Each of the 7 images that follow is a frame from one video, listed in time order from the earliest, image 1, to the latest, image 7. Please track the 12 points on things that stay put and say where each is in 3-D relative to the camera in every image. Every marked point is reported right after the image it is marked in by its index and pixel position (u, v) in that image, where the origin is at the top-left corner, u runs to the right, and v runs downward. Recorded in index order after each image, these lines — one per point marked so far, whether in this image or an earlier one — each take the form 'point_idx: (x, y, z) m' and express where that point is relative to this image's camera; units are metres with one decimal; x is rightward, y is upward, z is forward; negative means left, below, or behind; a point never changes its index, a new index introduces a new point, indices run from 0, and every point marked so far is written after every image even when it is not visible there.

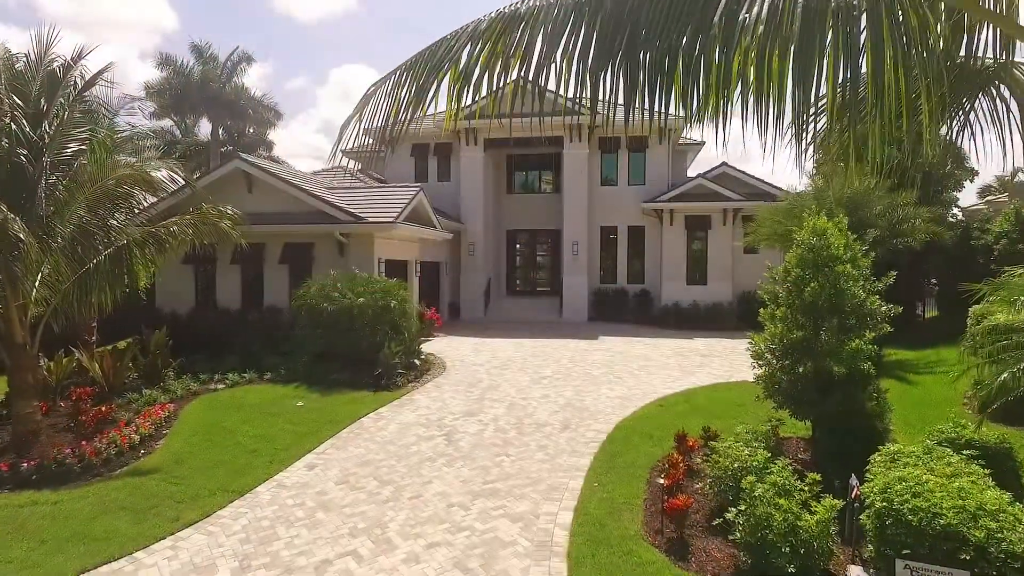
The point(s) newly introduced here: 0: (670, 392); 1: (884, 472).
0: (+3.6, -2.4, +12.6) m
1: (+4.0, -2.0, +5.8) m
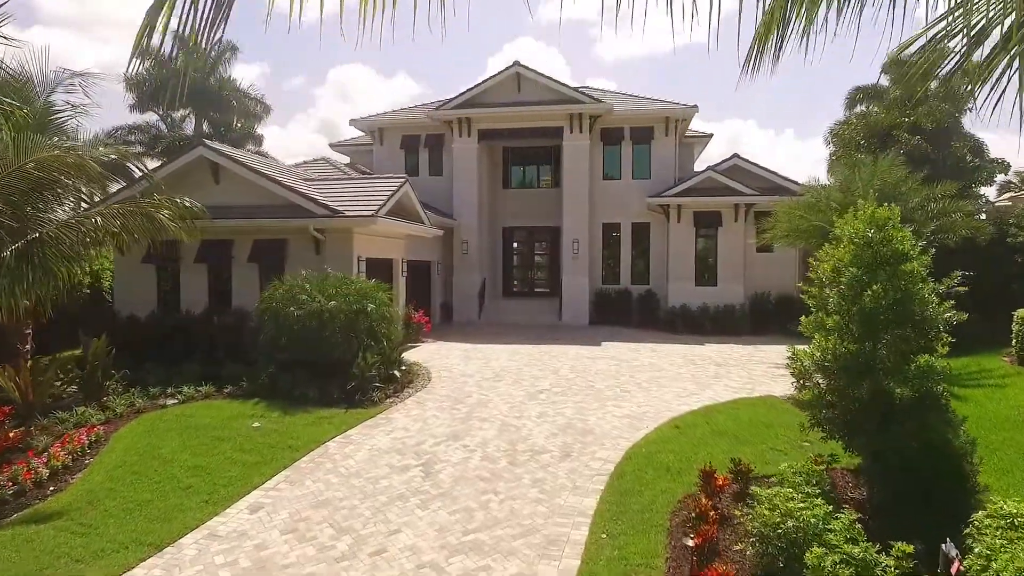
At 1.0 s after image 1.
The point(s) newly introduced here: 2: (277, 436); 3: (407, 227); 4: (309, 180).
0: (+3.4, -2.4, +10.9) m
1: (+3.8, -2.0, +4.2) m
2: (-4.1, -2.6, +9.6) m
3: (-3.1, +1.8, +16.6) m
4: (-6.3, +3.3, +16.9) m
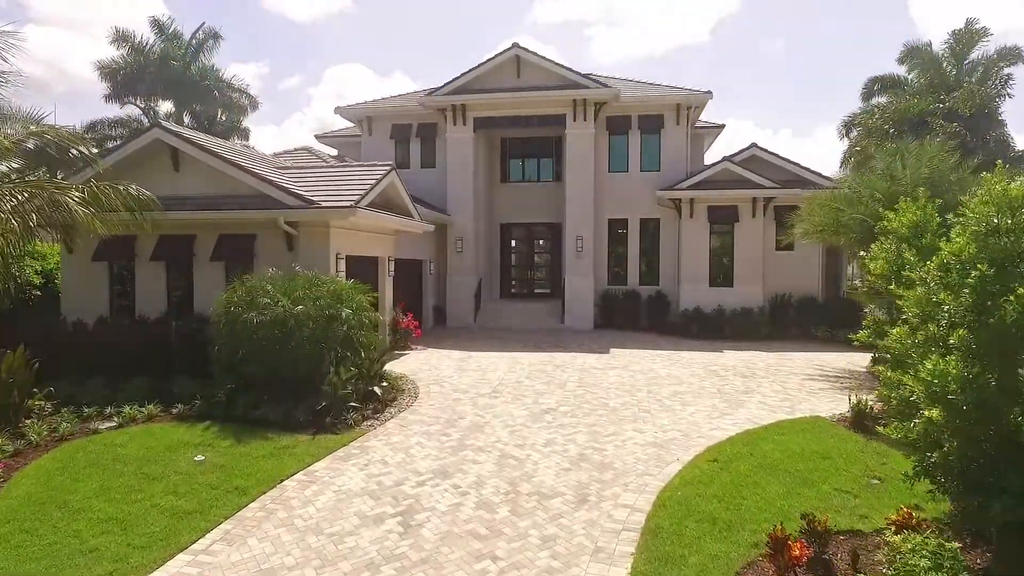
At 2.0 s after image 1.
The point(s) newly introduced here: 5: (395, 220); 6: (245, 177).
0: (+3.5, -2.5, +9.1) m
1: (+3.9, -2.0, +2.4) m
2: (-4.1, -2.6, +7.7) m
3: (-3.2, +1.8, +14.8) m
4: (-6.3, +3.3, +15.0) m
5: (-3.2, +1.8, +14.8) m
6: (-6.4, +2.7, +13.2) m
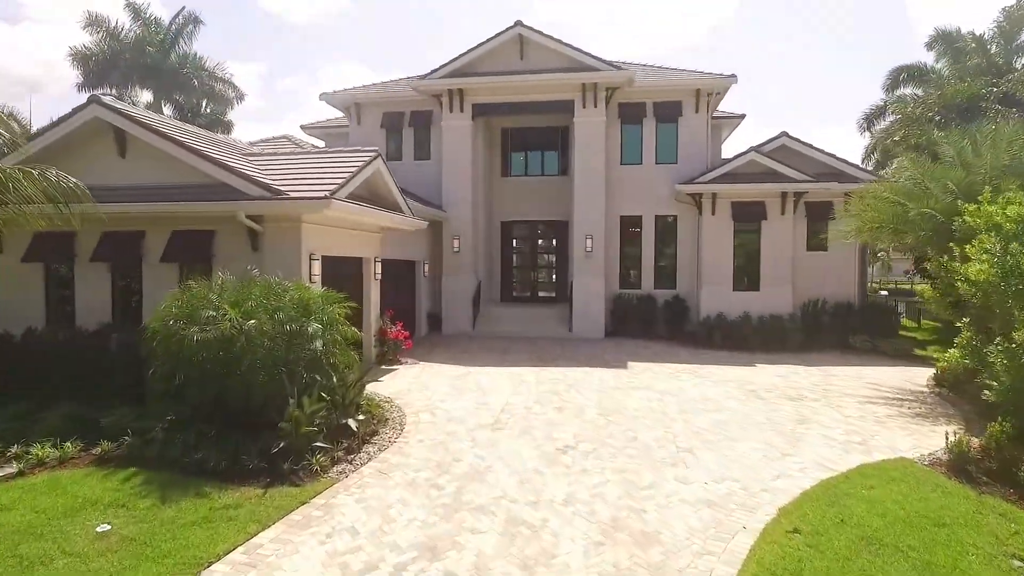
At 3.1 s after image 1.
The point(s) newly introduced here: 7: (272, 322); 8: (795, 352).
0: (+3.6, -2.6, +7.1) m
1: (+4.0, -2.1, +0.4) m
2: (-3.9, -2.7, +5.7) m
3: (-3.0, +1.7, +12.7) m
4: (-6.2, +3.2, +13.0) m
5: (-3.1, +1.7, +12.8) m
6: (-6.3, +2.5, +11.1) m
7: (-3.5, -0.5, +8.0) m
8: (+8.8, -2.0, +17.0) m
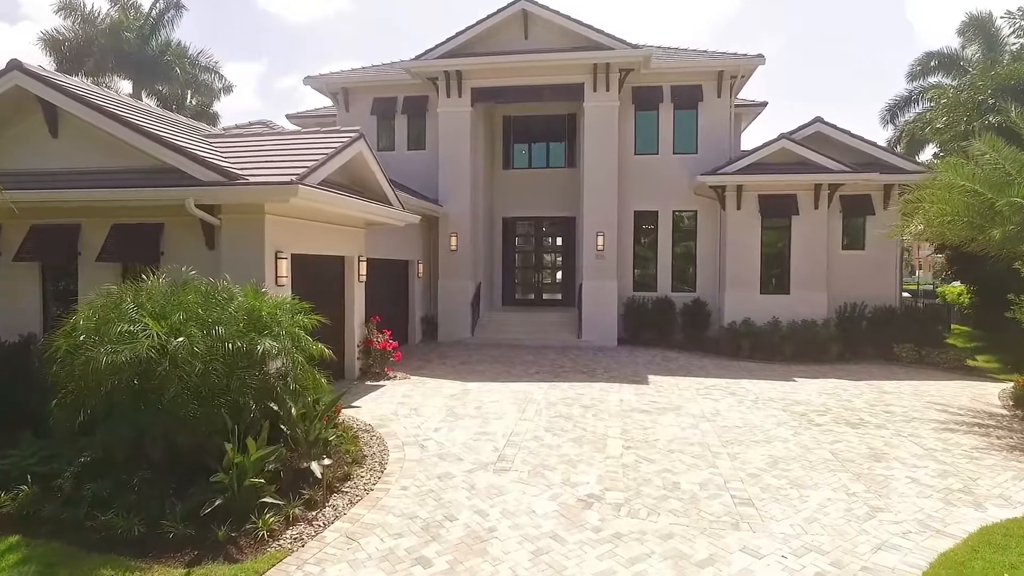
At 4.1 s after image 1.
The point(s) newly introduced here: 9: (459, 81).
0: (+3.7, -2.7, +5.2) m
1: (+4.1, -2.2, -1.5) m
2: (-3.8, -2.8, +3.8) m
3: (-2.9, +1.6, +10.9) m
4: (-6.1, +3.1, +11.1) m
5: (-2.9, +1.6, +10.9) m
6: (-6.2, +2.5, +9.3) m
7: (-3.4, -0.6, +6.2) m
8: (+8.9, -2.1, +15.2) m
9: (-1.8, +6.9, +18.2) m
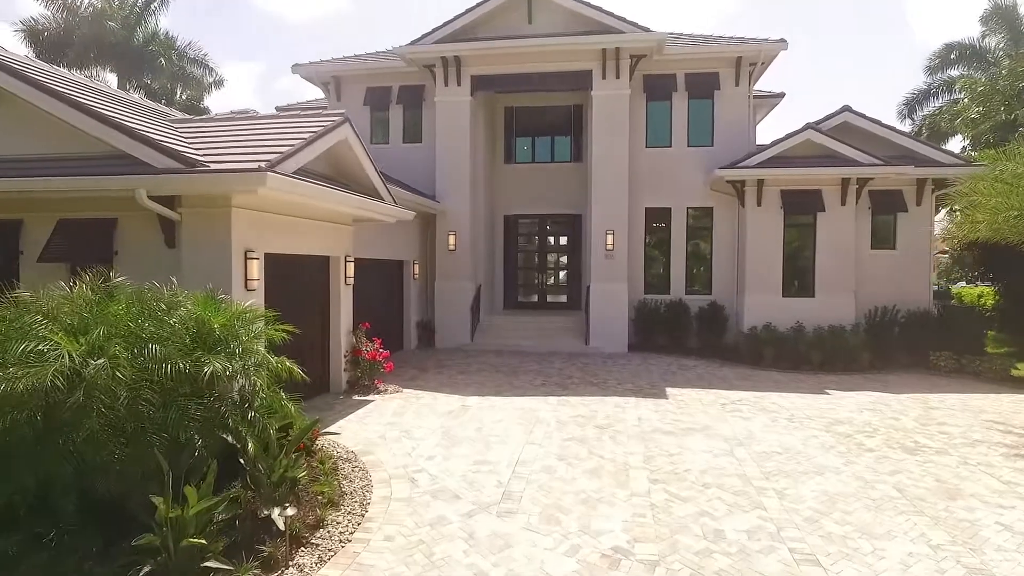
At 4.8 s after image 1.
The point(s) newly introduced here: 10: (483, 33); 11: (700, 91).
0: (+3.8, -2.7, +4.0) m
1: (+4.2, -2.3, -2.7) m
2: (-3.7, -2.9, +2.5) m
3: (-2.9, +1.5, +9.6) m
4: (-6.0, +3.0, +9.9) m
5: (-2.9, +1.6, +9.7) m
6: (-6.1, +2.4, +8.0) m
7: (-3.3, -0.6, +4.9) m
8: (+9.0, -2.1, +13.9) m
9: (-1.7, +6.8, +16.9) m
10: (-0.9, +8.0, +17.1) m
11: (+5.9, +6.1, +17.1) m
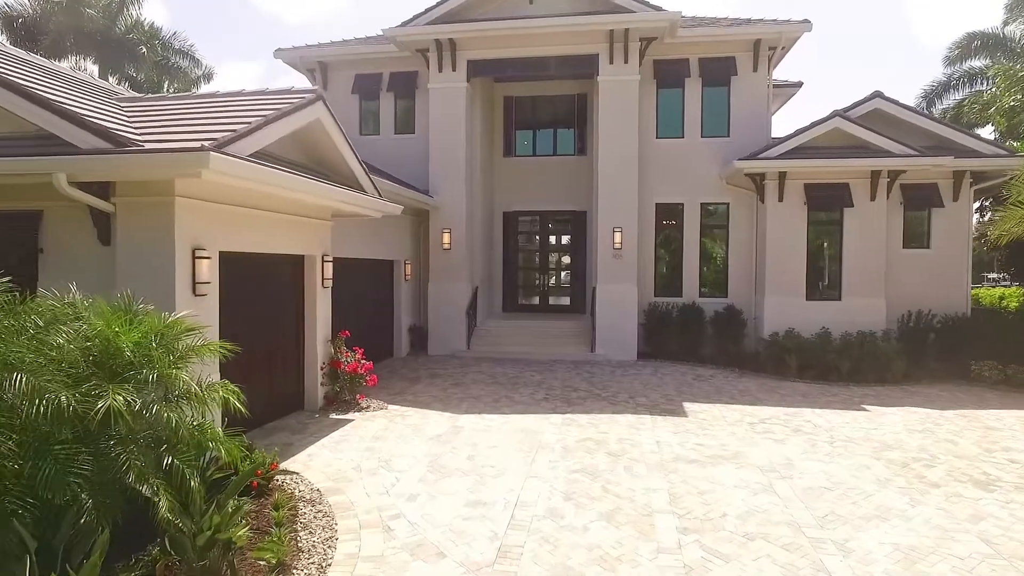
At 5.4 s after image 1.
0: (+3.8, -2.8, +2.7) m
1: (+4.2, -2.3, -4.1) m
2: (-3.8, -2.9, +1.2) m
3: (-2.9, +1.5, +8.3) m
4: (-6.0, +3.0, +8.6) m
5: (-2.9, +1.5, +8.4) m
6: (-6.1, +2.3, +6.7) m
7: (-3.3, -0.7, +3.6) m
8: (+8.9, -2.2, +12.6) m
9: (-1.7, +6.7, +15.7) m
10: (-0.9, +7.9, +15.8) m
11: (+5.9, +6.1, +15.8) m
